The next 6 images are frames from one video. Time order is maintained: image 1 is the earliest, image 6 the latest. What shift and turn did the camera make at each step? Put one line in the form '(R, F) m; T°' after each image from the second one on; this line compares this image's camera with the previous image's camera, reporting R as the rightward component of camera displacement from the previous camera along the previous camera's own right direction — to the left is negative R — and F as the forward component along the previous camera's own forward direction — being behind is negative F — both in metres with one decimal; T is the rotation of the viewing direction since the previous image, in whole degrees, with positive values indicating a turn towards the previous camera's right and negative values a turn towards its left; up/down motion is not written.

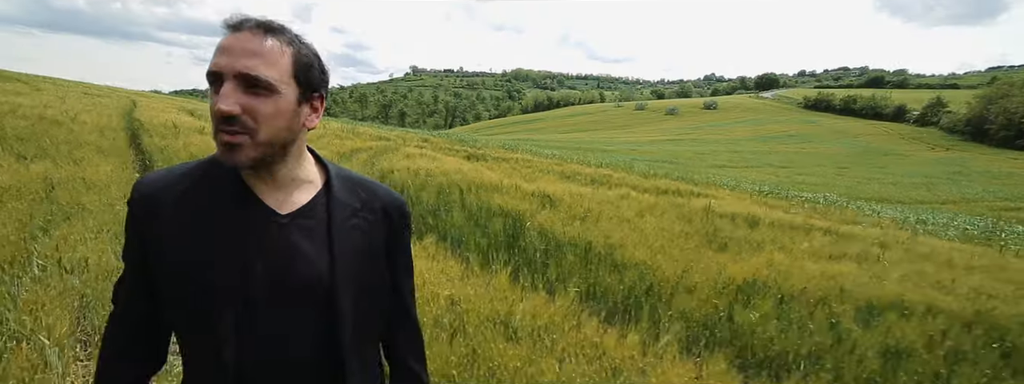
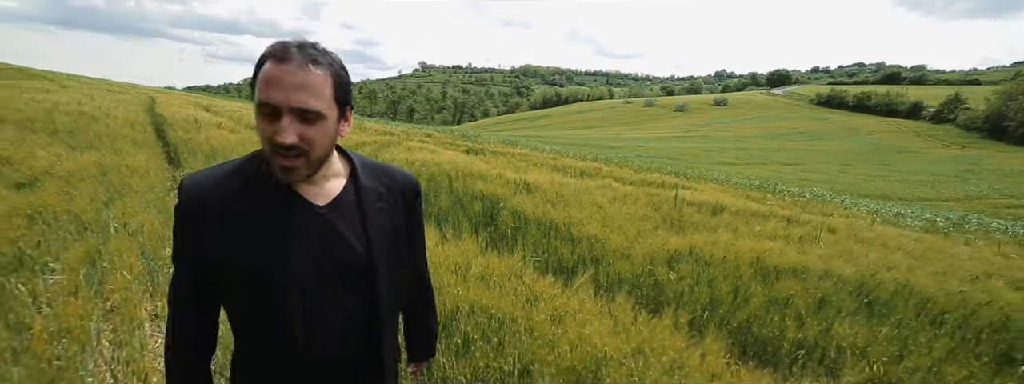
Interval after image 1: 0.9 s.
(+0.5, -1.0) m; -1°
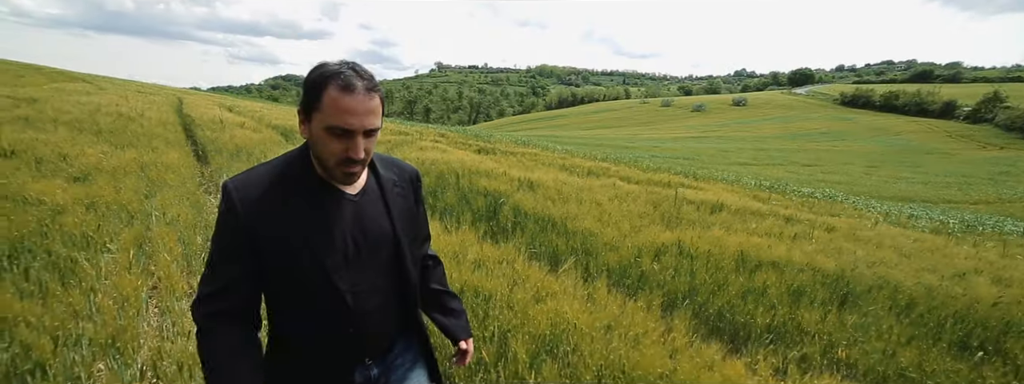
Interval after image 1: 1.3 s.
(+0.2, -0.4) m; -2°
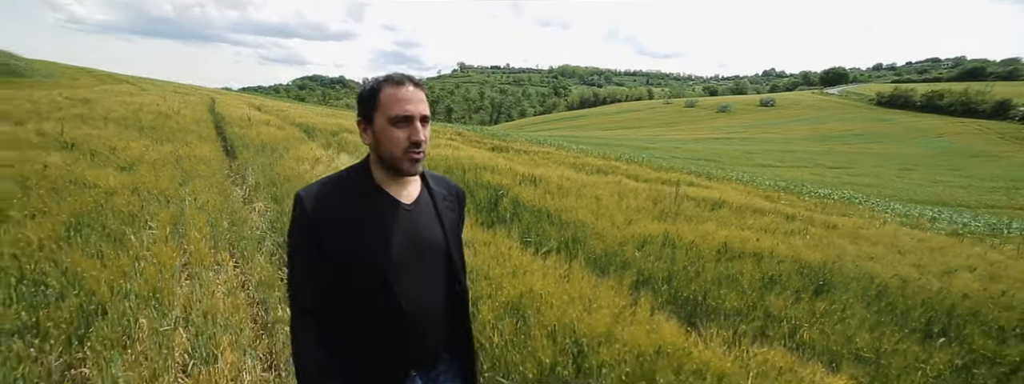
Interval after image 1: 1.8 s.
(+0.4, -0.4) m; -3°
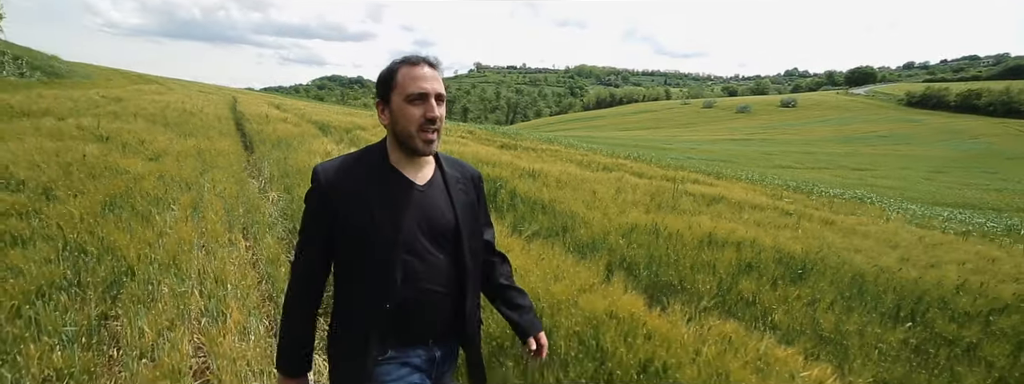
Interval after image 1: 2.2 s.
(+0.3, -0.4) m; -2°
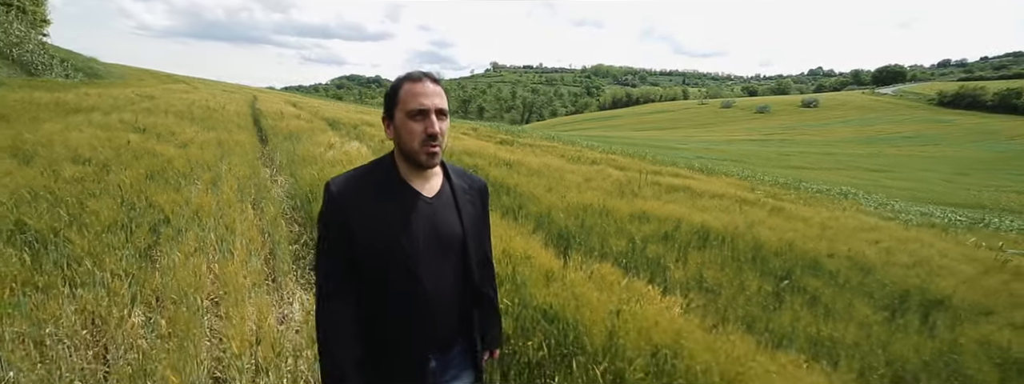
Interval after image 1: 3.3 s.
(+0.9, -1.2) m; -2°
